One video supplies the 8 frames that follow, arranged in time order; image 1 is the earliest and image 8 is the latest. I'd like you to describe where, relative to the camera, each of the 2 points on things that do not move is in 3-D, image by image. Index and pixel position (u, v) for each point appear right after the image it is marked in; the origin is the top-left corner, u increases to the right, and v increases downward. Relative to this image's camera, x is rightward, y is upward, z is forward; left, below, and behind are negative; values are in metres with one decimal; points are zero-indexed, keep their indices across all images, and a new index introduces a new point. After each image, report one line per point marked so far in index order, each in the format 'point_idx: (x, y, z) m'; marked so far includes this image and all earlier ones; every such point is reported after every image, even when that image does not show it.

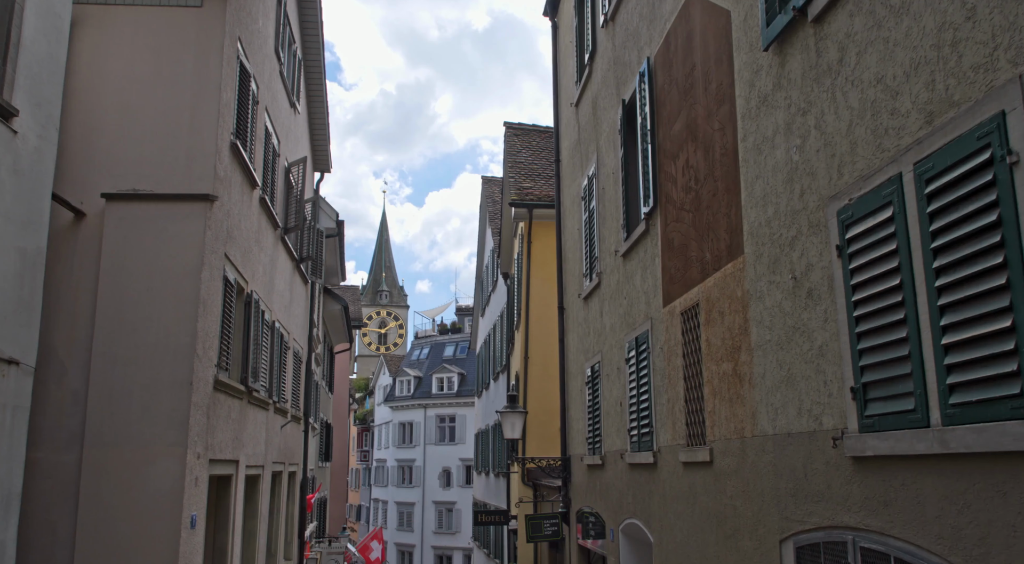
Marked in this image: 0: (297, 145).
0: (-3.4, +2.2, +14.2) m
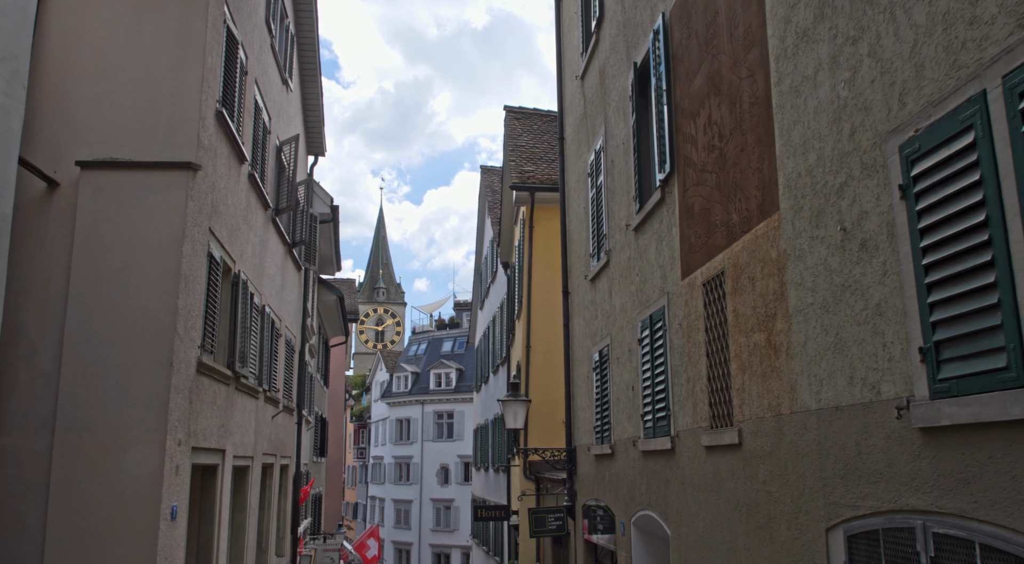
0: (-3.4, +2.5, +13.6) m
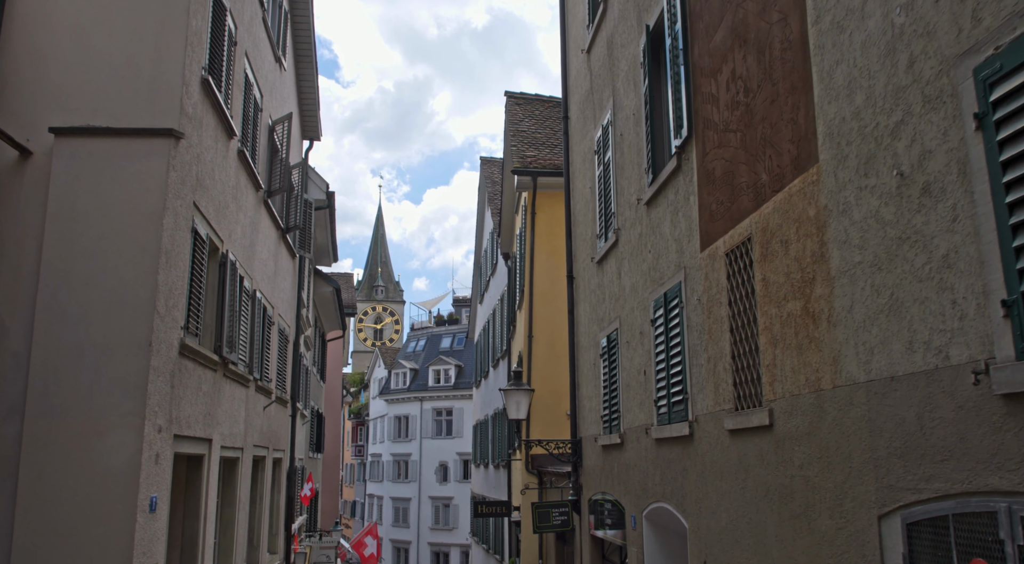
0: (-3.4, +2.7, +13.1) m
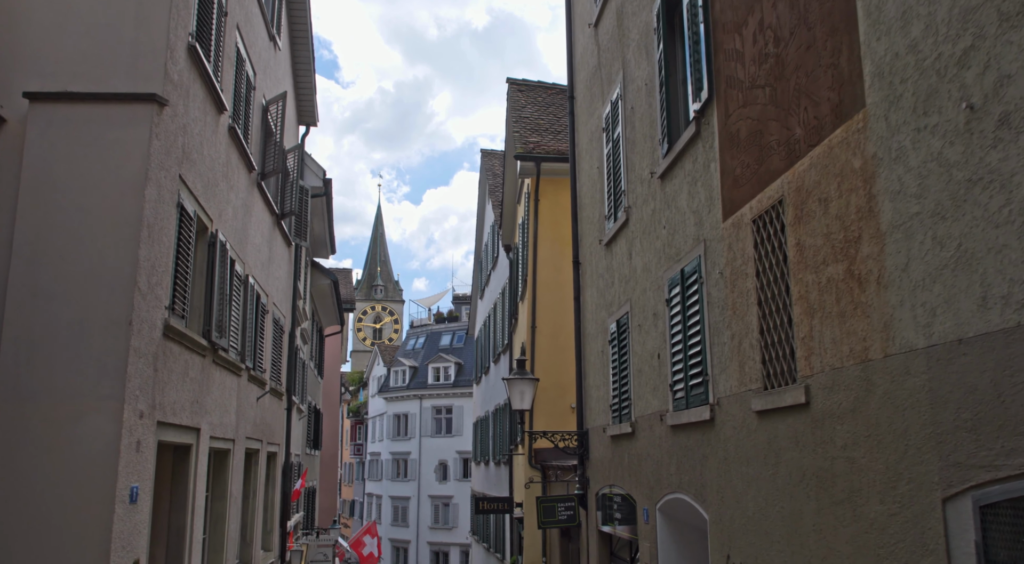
0: (-3.3, +2.9, +12.6) m
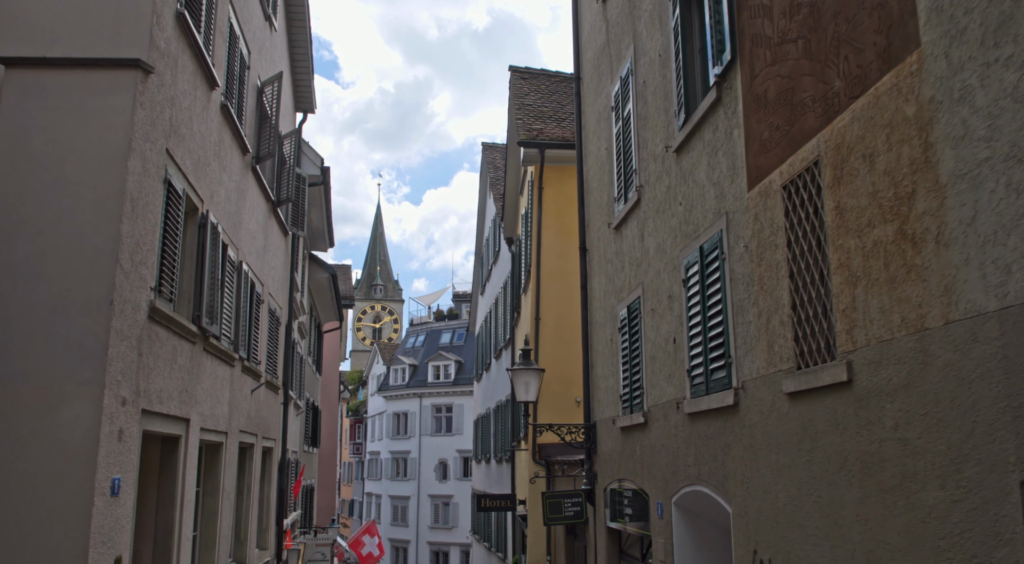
0: (-3.3, +3.0, +12.2) m
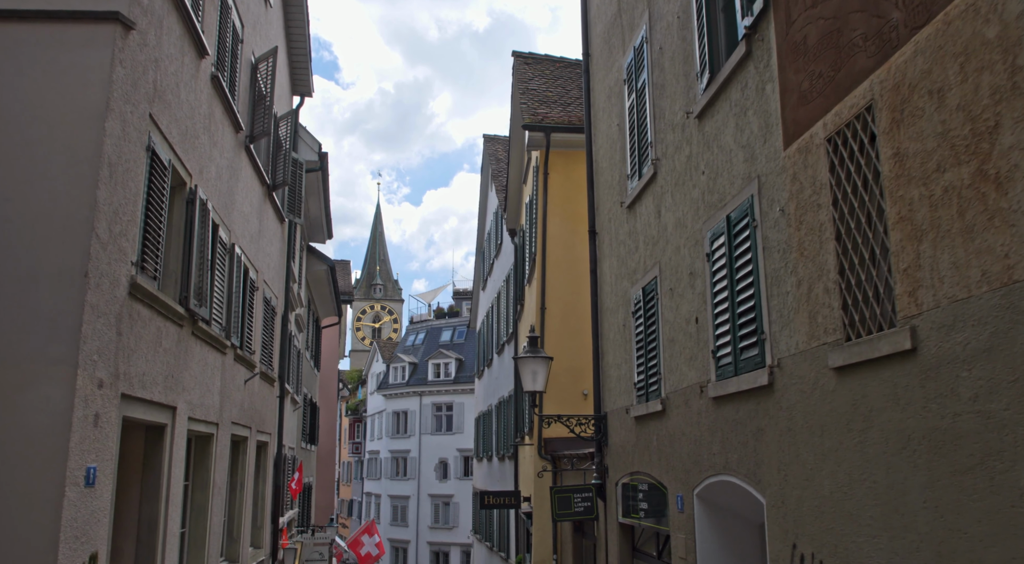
0: (-3.2, +3.2, +11.7) m
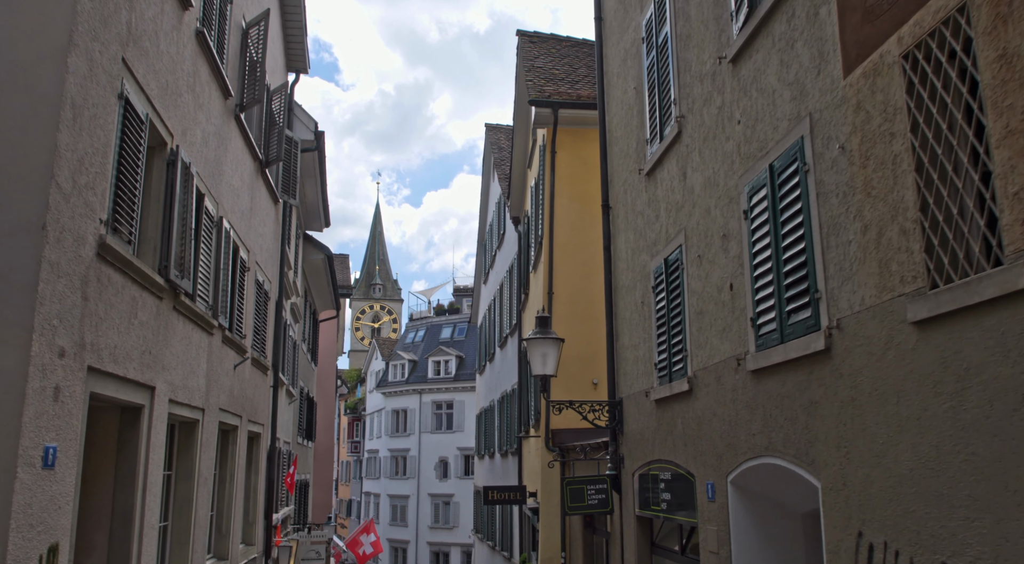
0: (-3.1, +3.4, +11.1) m
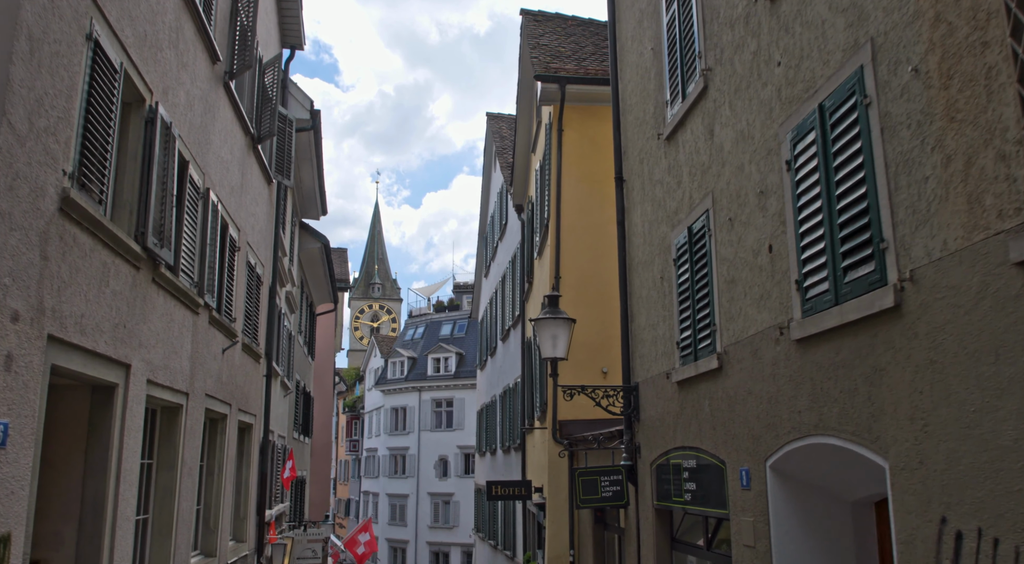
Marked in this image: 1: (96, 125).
0: (-3.1, +3.6, +10.5) m
1: (-2.6, +1.0, +5.5) m
